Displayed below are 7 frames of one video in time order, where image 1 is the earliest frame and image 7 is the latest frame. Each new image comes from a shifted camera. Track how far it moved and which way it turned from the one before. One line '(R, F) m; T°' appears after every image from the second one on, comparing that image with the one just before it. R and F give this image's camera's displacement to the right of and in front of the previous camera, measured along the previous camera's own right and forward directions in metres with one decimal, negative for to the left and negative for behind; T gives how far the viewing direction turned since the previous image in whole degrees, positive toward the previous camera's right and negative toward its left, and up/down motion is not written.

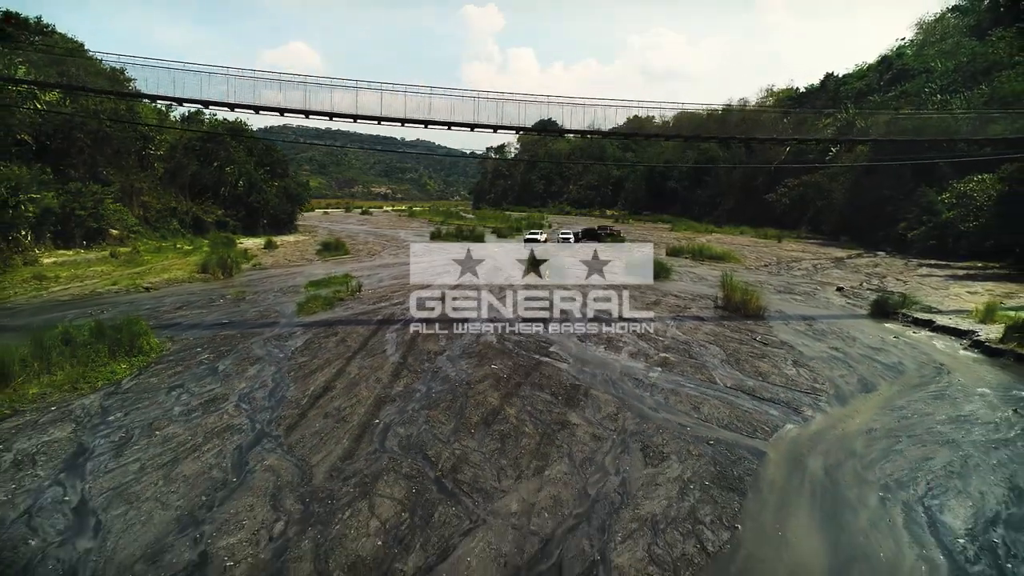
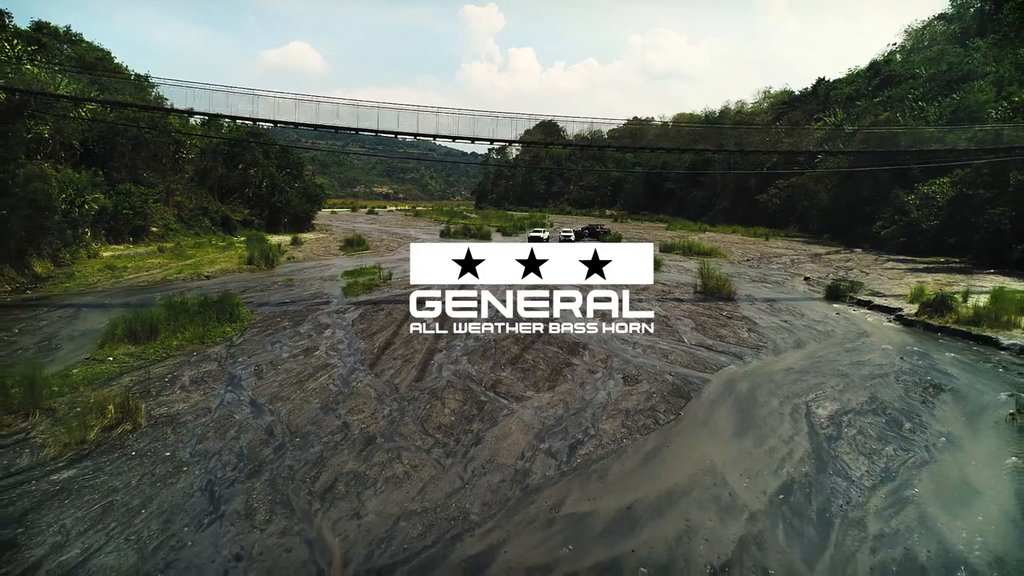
(-0.5, -3.3) m; 0°
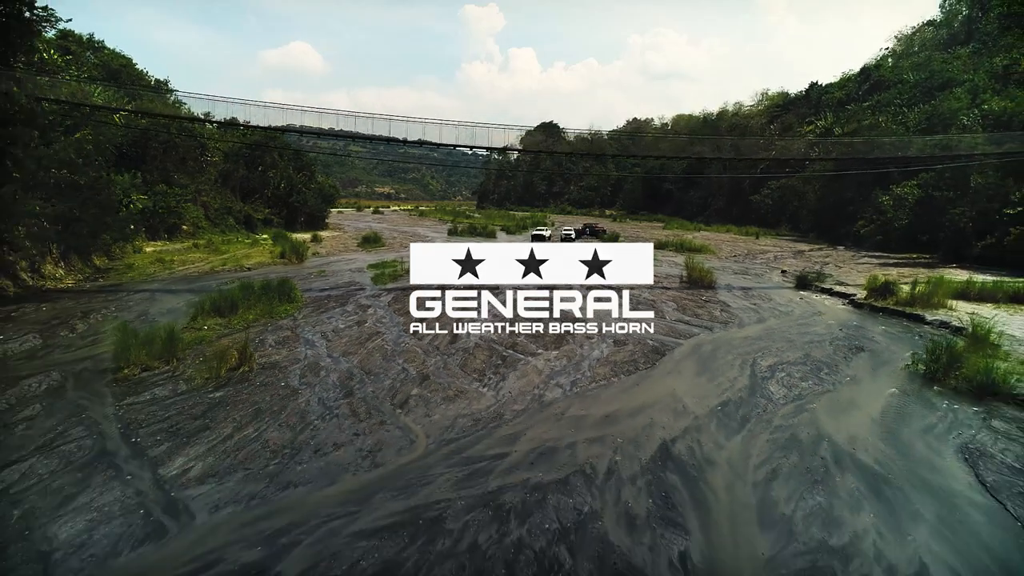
(-0.5, -2.9) m; 0°
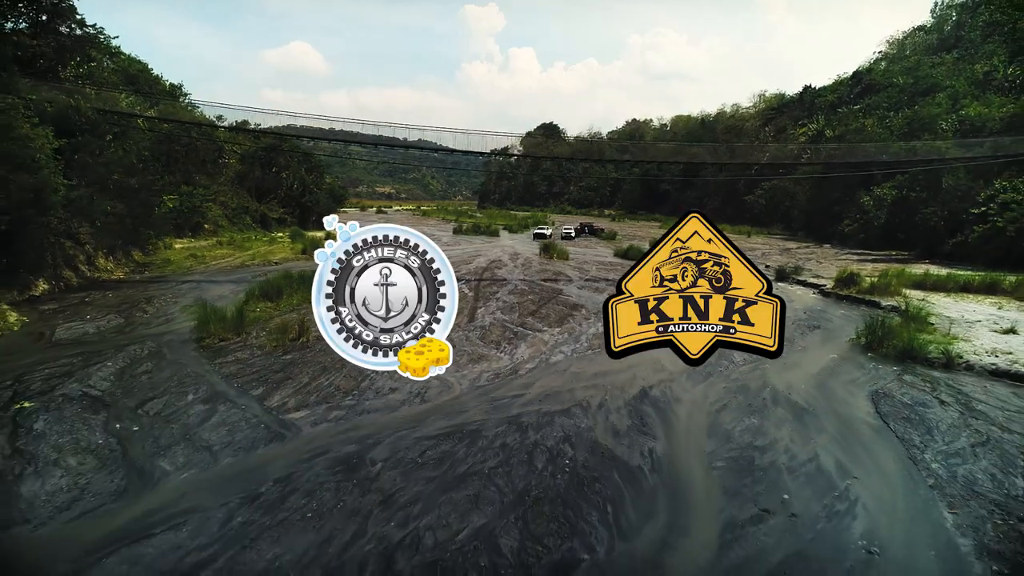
(-0.4, -2.4) m; 0°
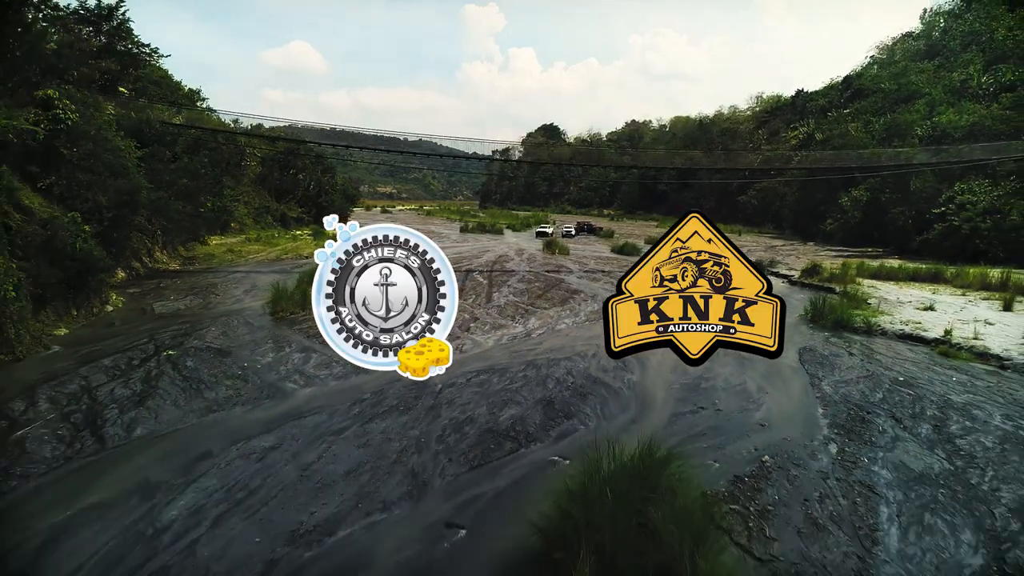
(-0.5, -3.3) m; 0°
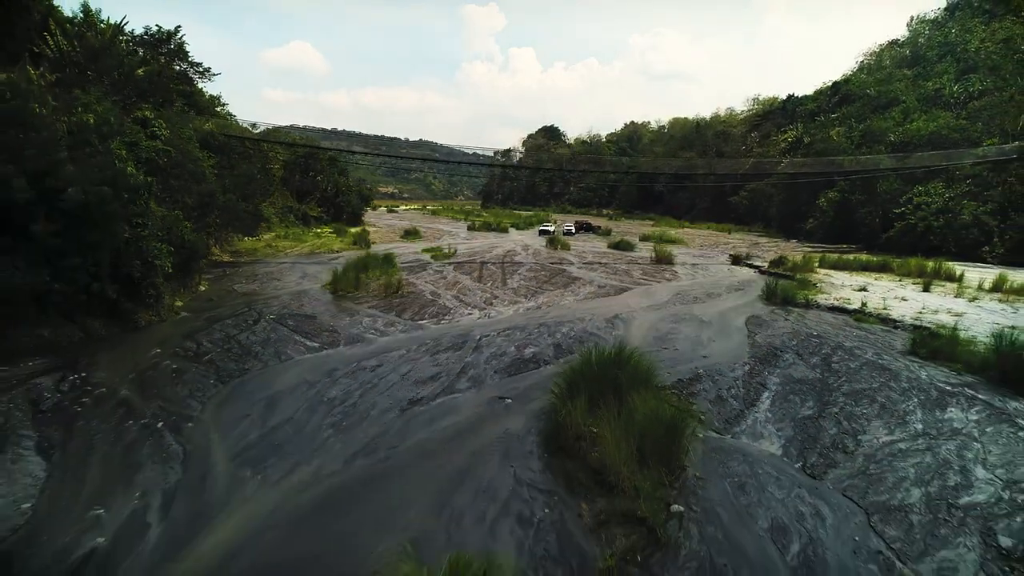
(-0.7, -4.1) m; 0°
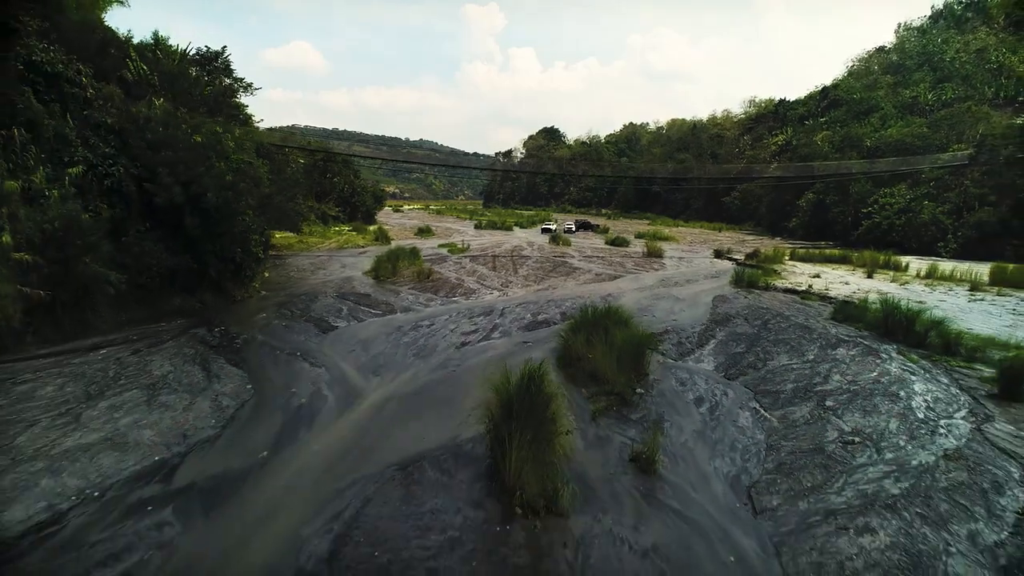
(-0.7, -4.3) m; 0°
